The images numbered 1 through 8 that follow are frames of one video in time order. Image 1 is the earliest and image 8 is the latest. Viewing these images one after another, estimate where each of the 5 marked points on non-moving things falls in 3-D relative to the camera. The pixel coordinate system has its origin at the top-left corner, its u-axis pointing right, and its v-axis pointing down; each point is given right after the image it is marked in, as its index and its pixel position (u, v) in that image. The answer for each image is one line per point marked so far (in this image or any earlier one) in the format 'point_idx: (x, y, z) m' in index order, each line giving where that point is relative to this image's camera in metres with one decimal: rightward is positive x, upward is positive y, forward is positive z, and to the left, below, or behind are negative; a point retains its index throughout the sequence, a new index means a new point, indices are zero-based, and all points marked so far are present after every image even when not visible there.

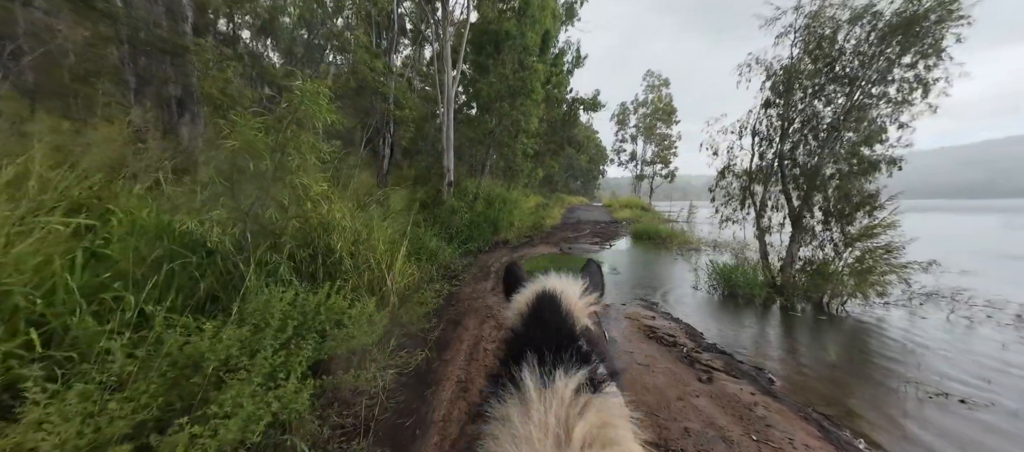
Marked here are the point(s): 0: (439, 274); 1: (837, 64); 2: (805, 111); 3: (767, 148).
0: (-1.3, -0.9, +6.6) m
1: (+4.4, +2.2, +4.9) m
2: (+4.3, +1.7, +5.2) m
3: (+4.1, +1.3, +5.8) m
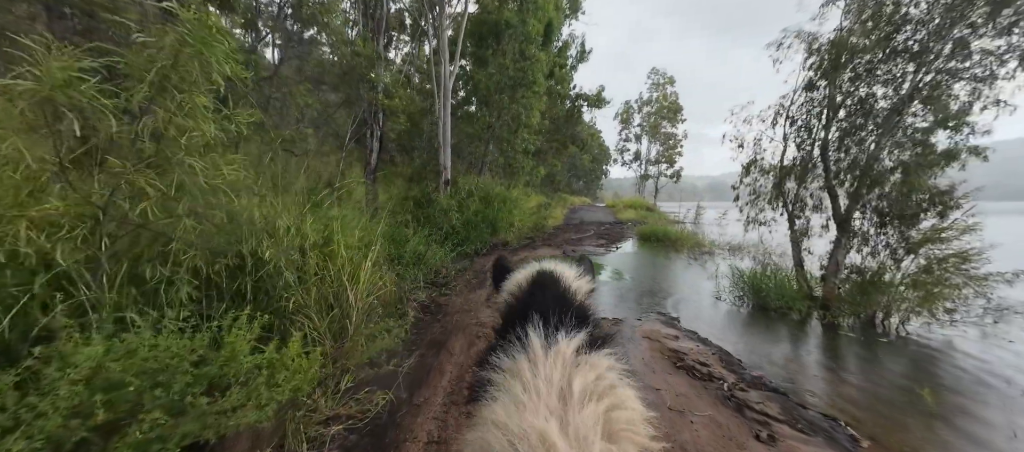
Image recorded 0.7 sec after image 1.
0: (-1.4, -0.9, +5.8) m
1: (+4.4, +2.1, +4.1) m
2: (+4.2, +1.6, +4.4) m
3: (+4.1, +1.2, +5.0) m
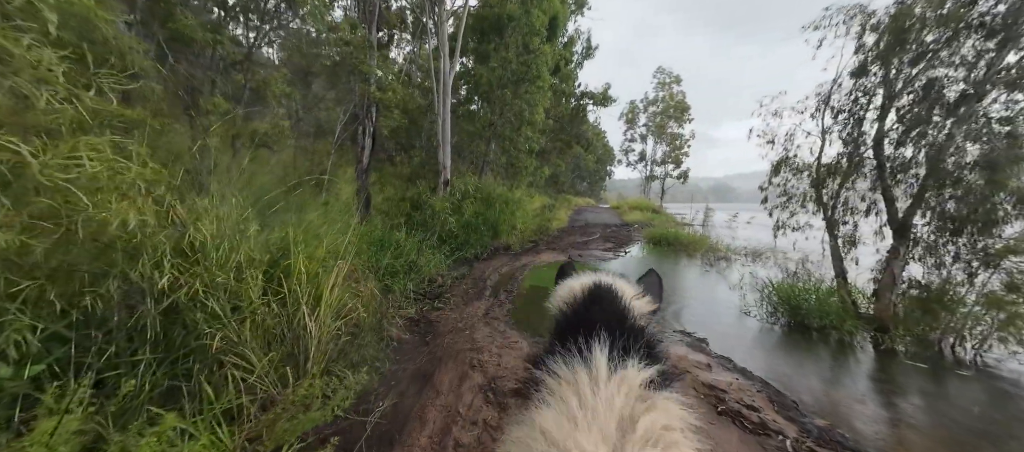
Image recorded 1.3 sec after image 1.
0: (-1.3, -1.0, +5.2) m
1: (+4.4, +2.1, +3.4) m
2: (+4.2, +1.5, +3.7) m
3: (+4.1, +1.1, +4.3) m
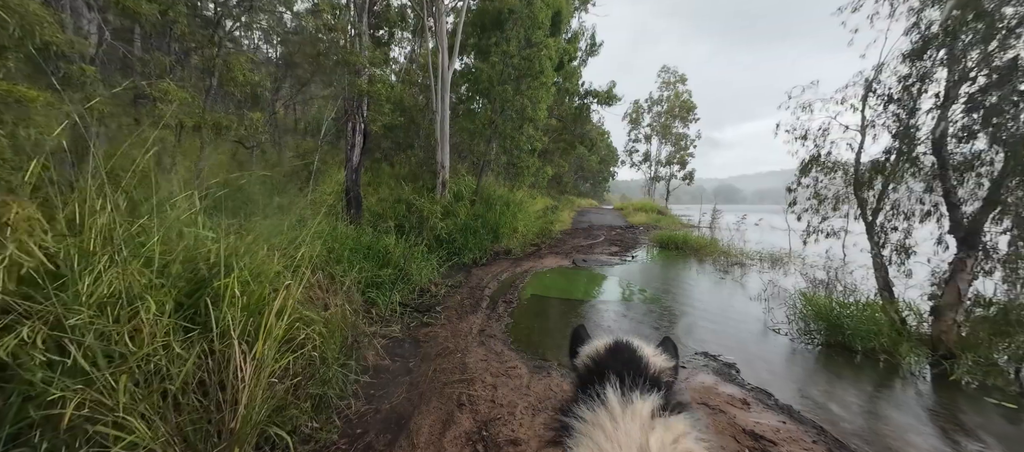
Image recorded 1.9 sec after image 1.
0: (-1.3, -1.0, +4.7) m
1: (+4.4, +2.0, +2.9) m
2: (+4.2, +1.5, +3.2) m
3: (+4.1, +1.1, +3.8) m
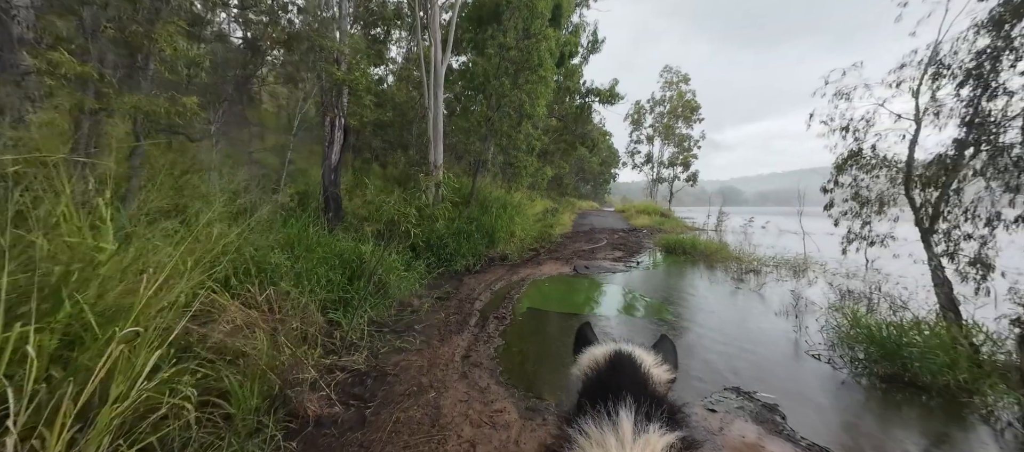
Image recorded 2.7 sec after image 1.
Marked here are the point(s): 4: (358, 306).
0: (-1.4, -1.1, +4.0) m
1: (+4.3, +1.9, +2.2) m
2: (+4.1, +1.4, +2.5) m
3: (+4.0, +1.0, +3.1) m
4: (-1.7, -0.9, +3.9) m
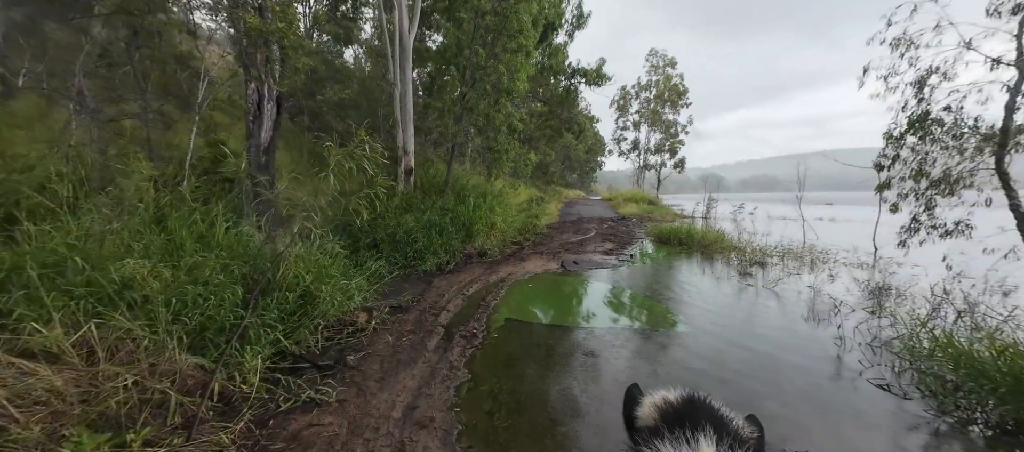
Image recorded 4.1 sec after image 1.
0: (-1.7, -1.1, +2.8) m
1: (+4.0, +2.0, +1.2) m
2: (+3.9, +1.5, +1.5) m
3: (+3.7, +1.1, +2.1) m
4: (-1.9, -0.8, +2.8) m
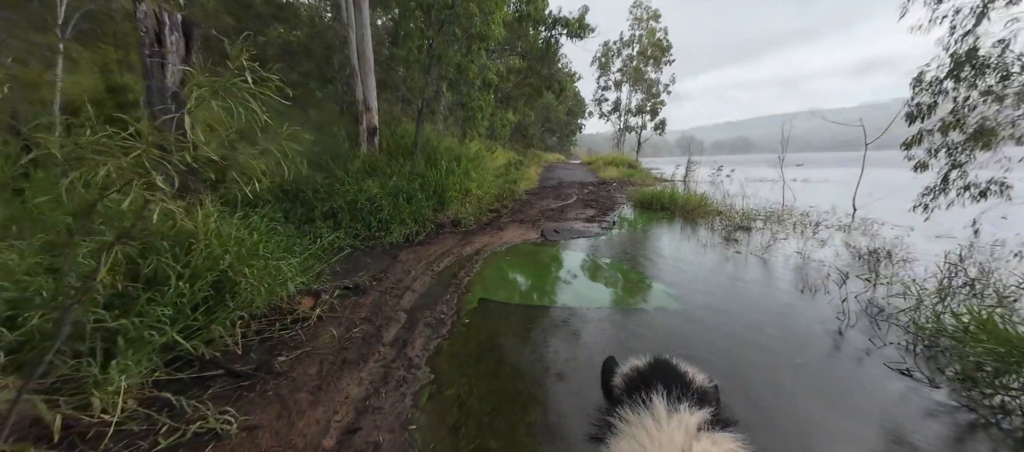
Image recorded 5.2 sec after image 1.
0: (-1.9, -0.9, +2.2) m
1: (+3.9, +2.1, +0.6) m
2: (+3.7, +1.6, +0.9) m
3: (+3.5, +1.3, +1.5) m
4: (-2.1, -0.7, +2.1) m
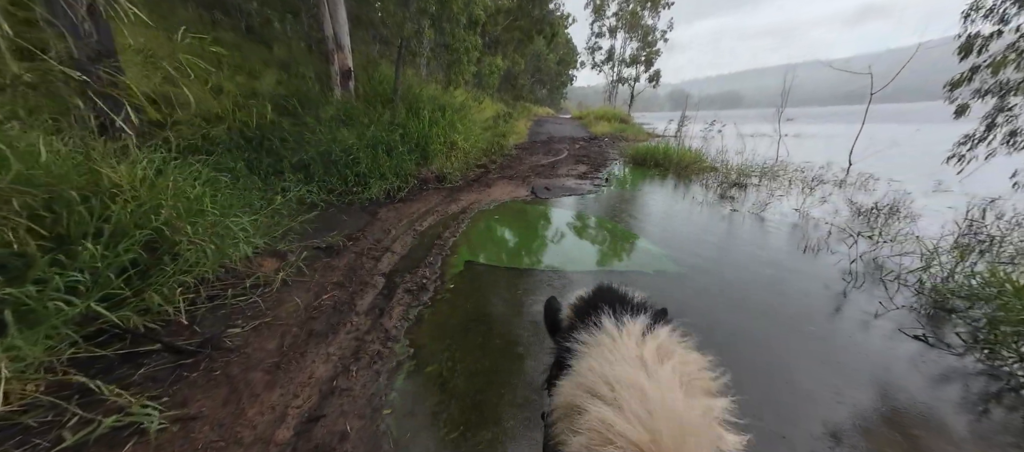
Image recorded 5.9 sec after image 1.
0: (-1.9, -0.6, +1.8) m
1: (+3.9, +2.1, 0.0) m
2: (+3.8, +1.7, +0.4) m
3: (+3.5, +1.4, +1.1) m
4: (-2.1, -0.4, +1.7) m
